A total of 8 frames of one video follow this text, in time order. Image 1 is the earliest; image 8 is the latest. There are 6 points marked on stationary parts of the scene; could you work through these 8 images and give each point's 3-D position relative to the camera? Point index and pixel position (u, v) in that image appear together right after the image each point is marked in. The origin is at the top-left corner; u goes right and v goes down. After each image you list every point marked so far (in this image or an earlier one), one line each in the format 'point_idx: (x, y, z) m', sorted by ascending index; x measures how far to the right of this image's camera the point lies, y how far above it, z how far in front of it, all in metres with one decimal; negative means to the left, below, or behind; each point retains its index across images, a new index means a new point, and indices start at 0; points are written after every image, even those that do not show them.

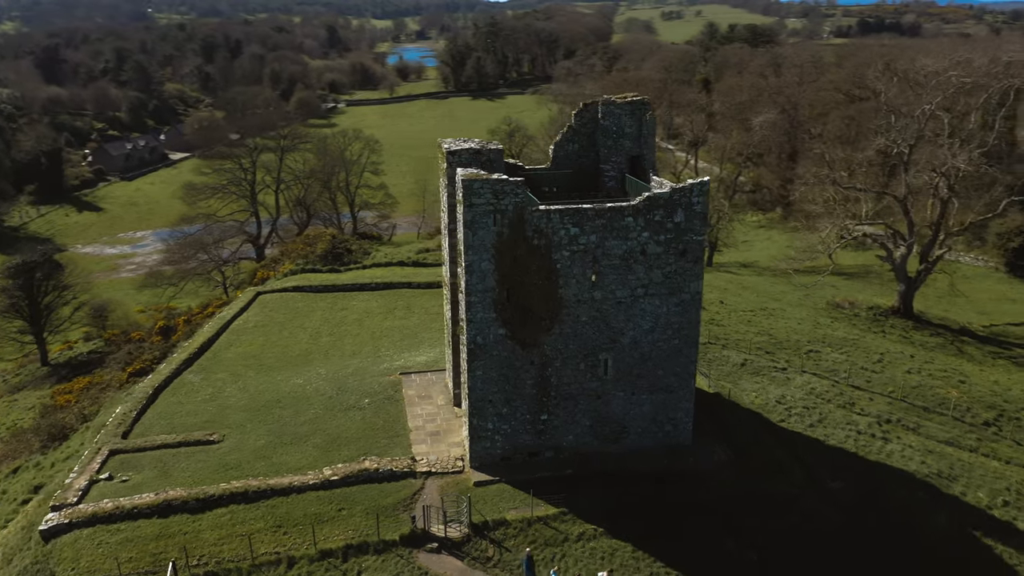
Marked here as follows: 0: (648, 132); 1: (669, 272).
0: (+3.1, +3.5, +18.9) m
1: (+3.0, +0.3, +16.5) m
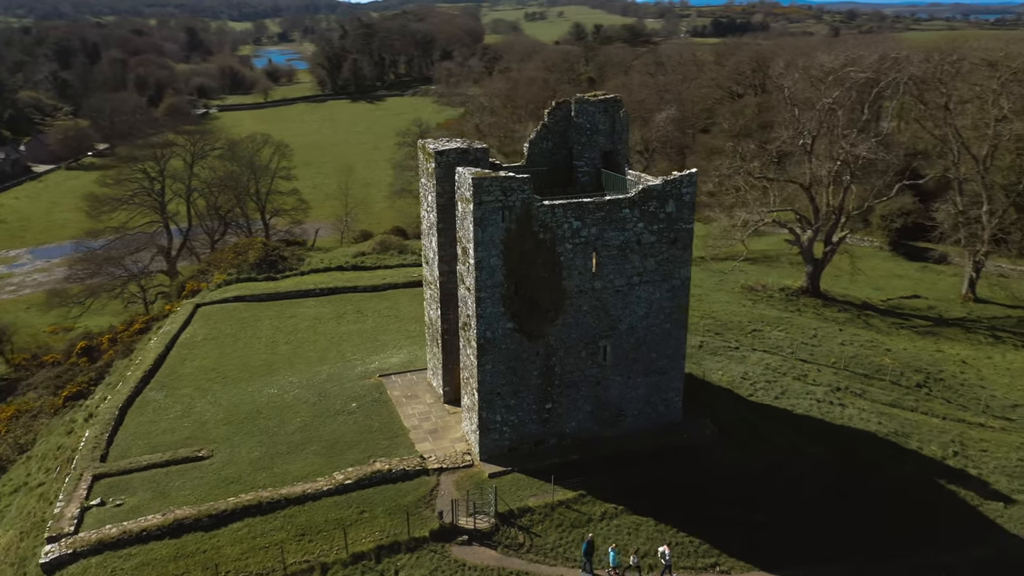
0: (+2.6, +3.7, +19.7) m
1: (+3.1, +0.6, +17.4) m
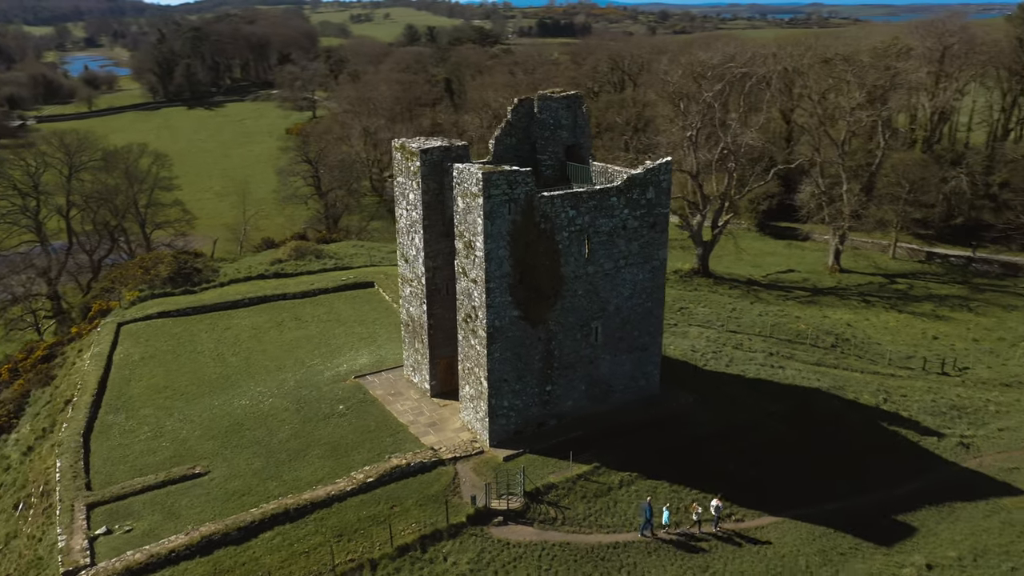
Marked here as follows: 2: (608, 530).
0: (+1.7, +4.1, +20.9) m
1: (+2.9, +1.0, +18.7) m
2: (+1.9, -4.6, +16.0) m
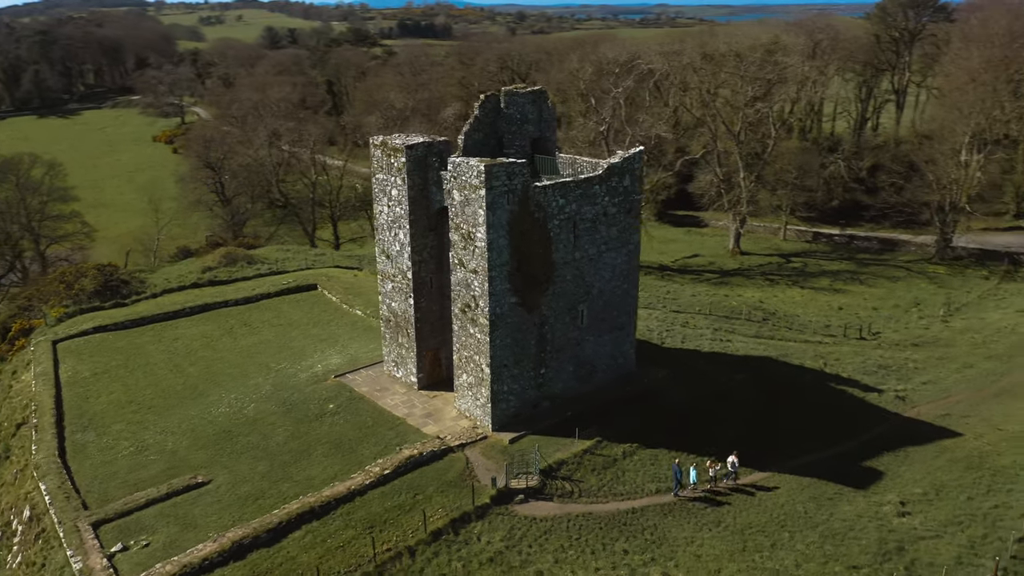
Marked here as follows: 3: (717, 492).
0: (+0.9, +4.4, +21.8) m
1: (+2.5, +1.4, +19.8) m
2: (+2.2, -4.2, +17.0) m
3: (+4.5, -4.1, +17.5) m
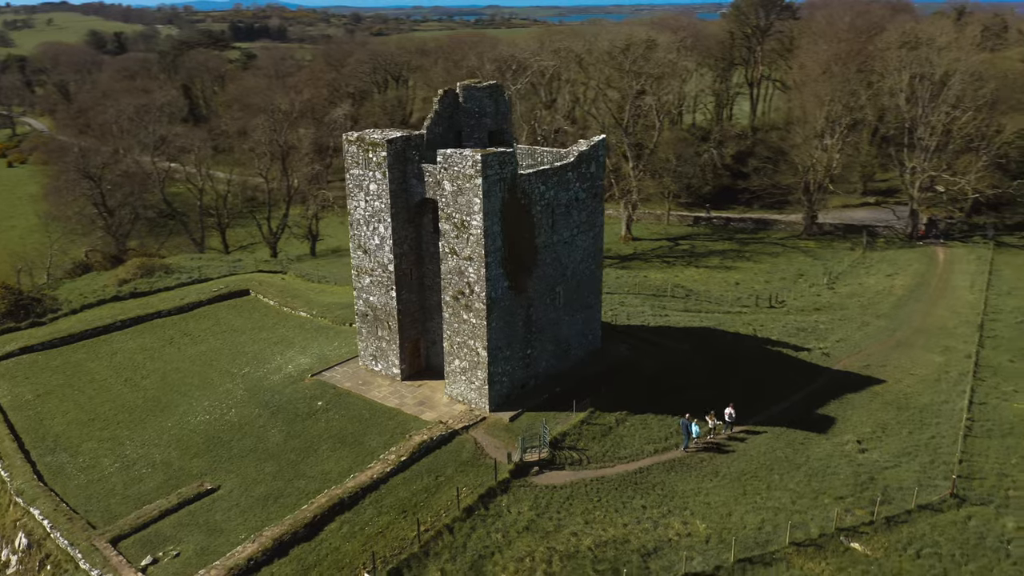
0: (-0.2, +4.8, +22.6) m
1: (+1.9, +1.9, +21.0) m
2: (+2.5, -3.7, +18.2) m
3: (+4.5, -3.5, +19.1) m
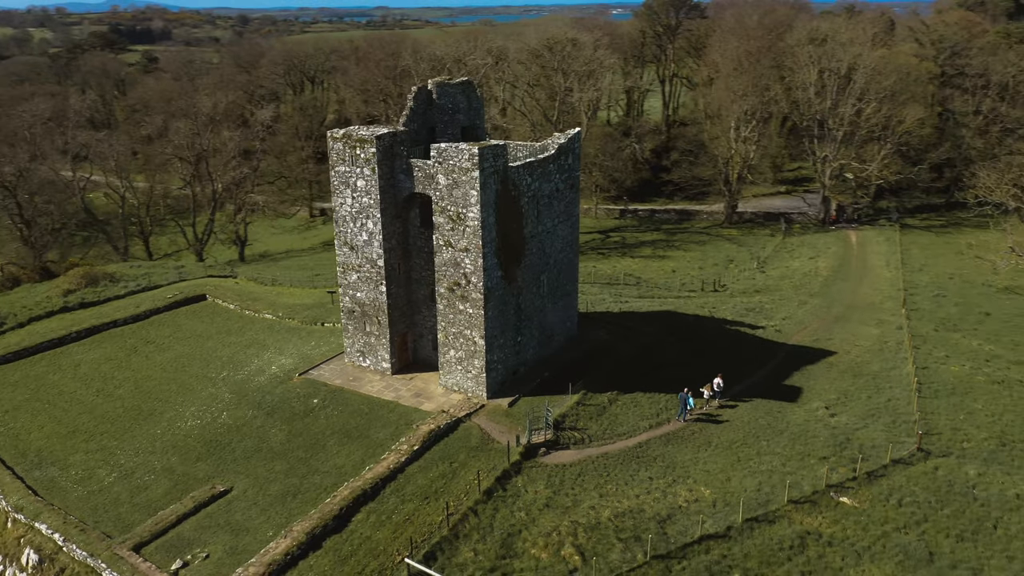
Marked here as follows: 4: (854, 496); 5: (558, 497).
0: (-1.0, +5.0, +23.1) m
1: (+1.4, +2.2, +21.8) m
2: (+2.6, -3.3, +19.1) m
3: (+4.5, -3.0, +20.2) m
4: (+7.2, -4.4, +17.7) m
5: (+0.9, -4.2, +16.9) m
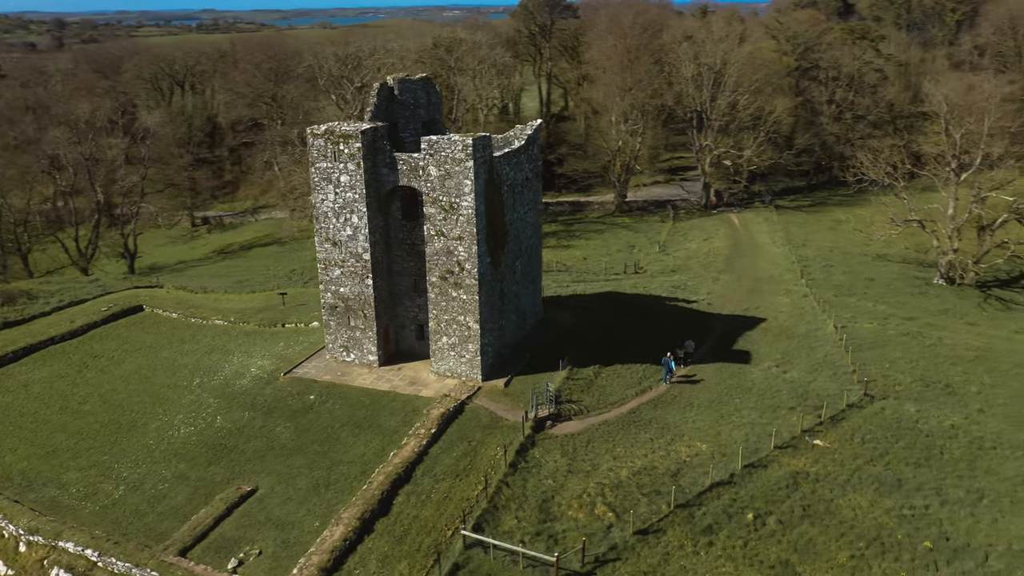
0: (-2.2, +5.3, +23.7) m
1: (+0.6, +2.6, +22.9) m
2: (+2.5, -2.8, +20.4) m
3: (+4.2, -2.4, +21.9) m
4: (+7.4, -3.5, +19.9) m
5: (+1.4, -3.7, +18.0) m
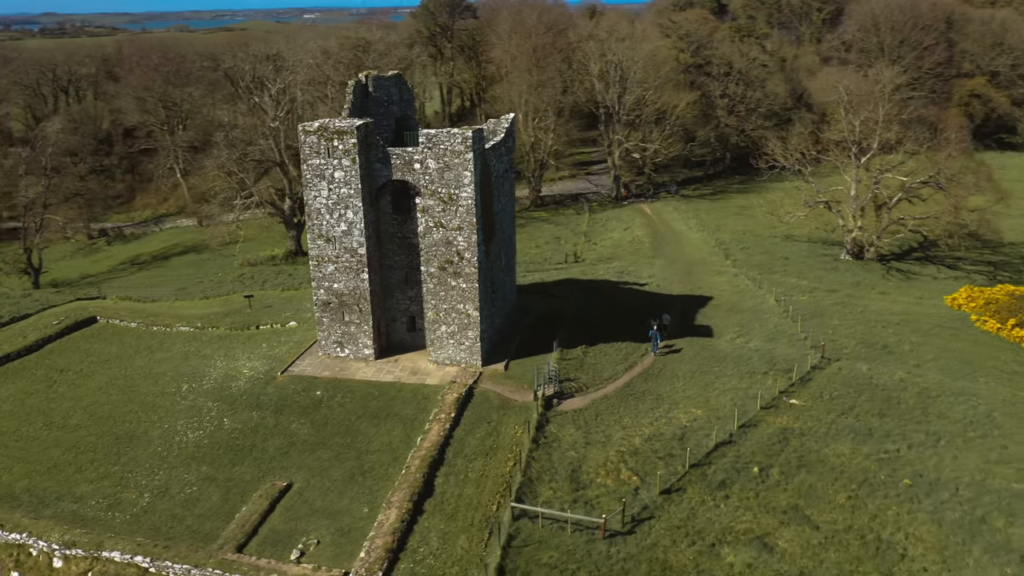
0: (-3.1, +5.4, +24.1) m
1: (0.0, +3.0, +23.7) m
2: (+2.5, -2.4, +21.6) m
3: (+3.9, -1.9, +23.3) m
4: (+7.4, -2.8, +21.8) m
5: (+1.8, -3.3, +19.0) m
